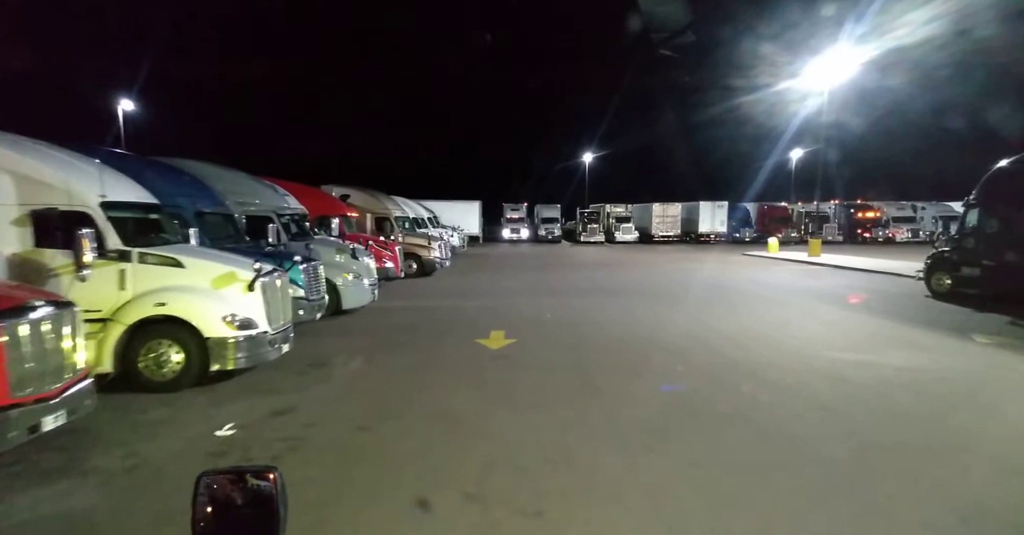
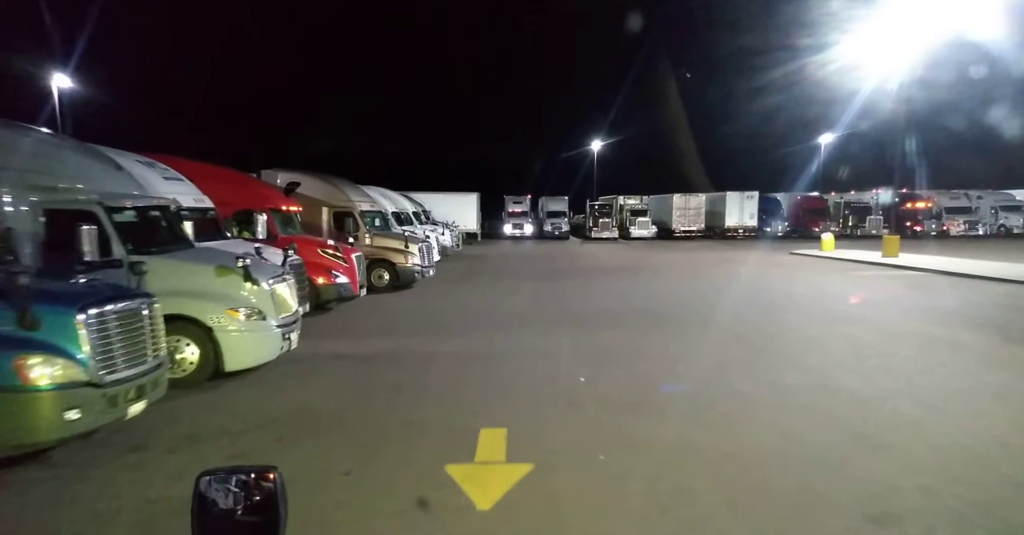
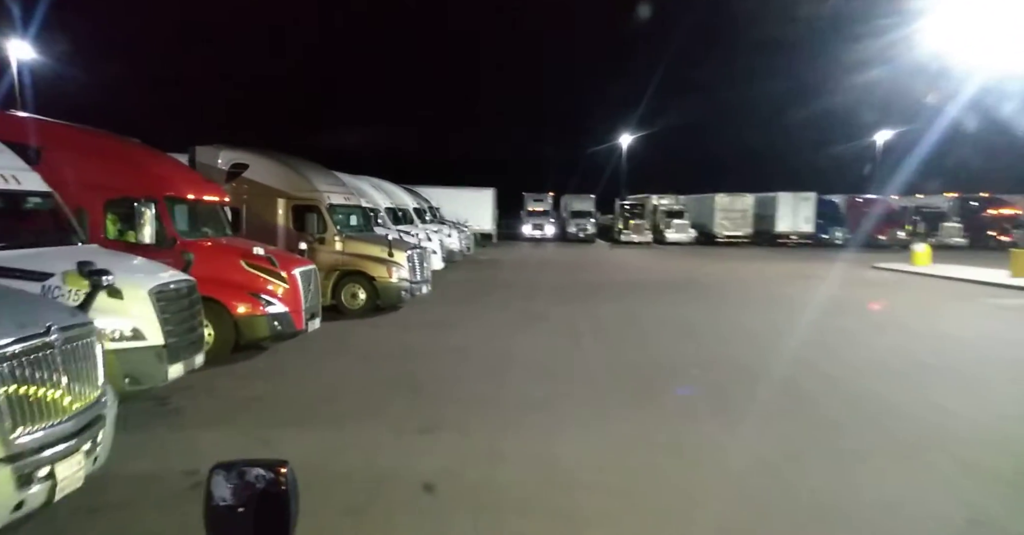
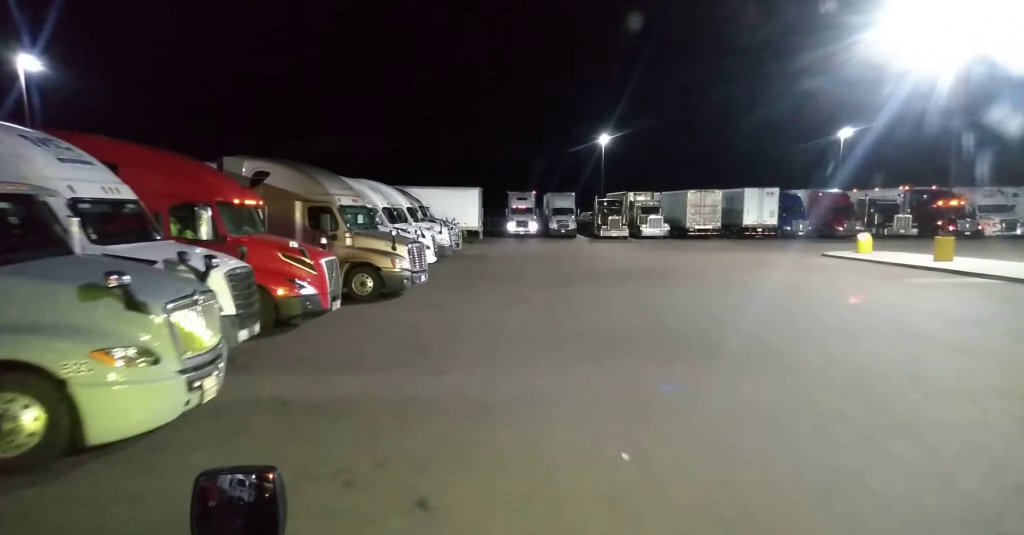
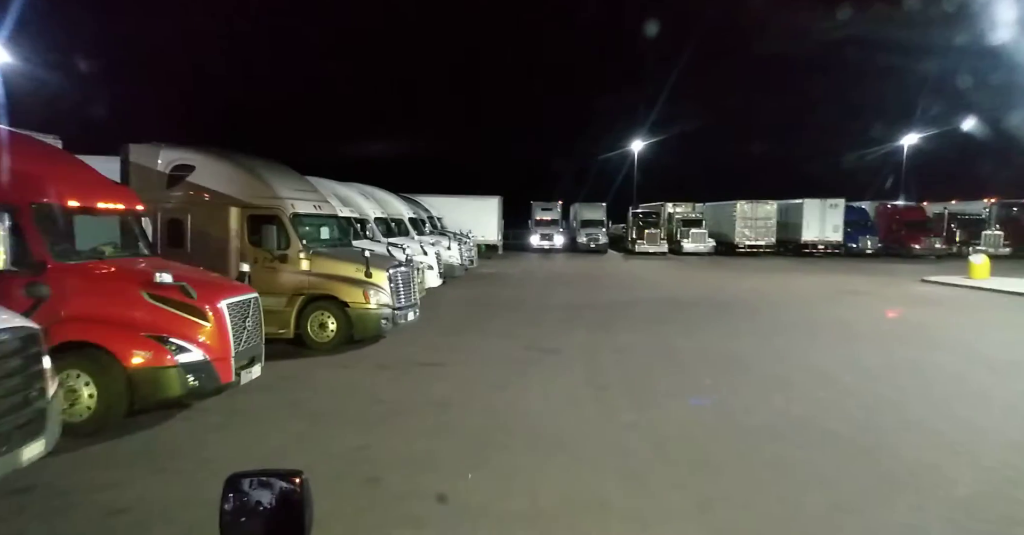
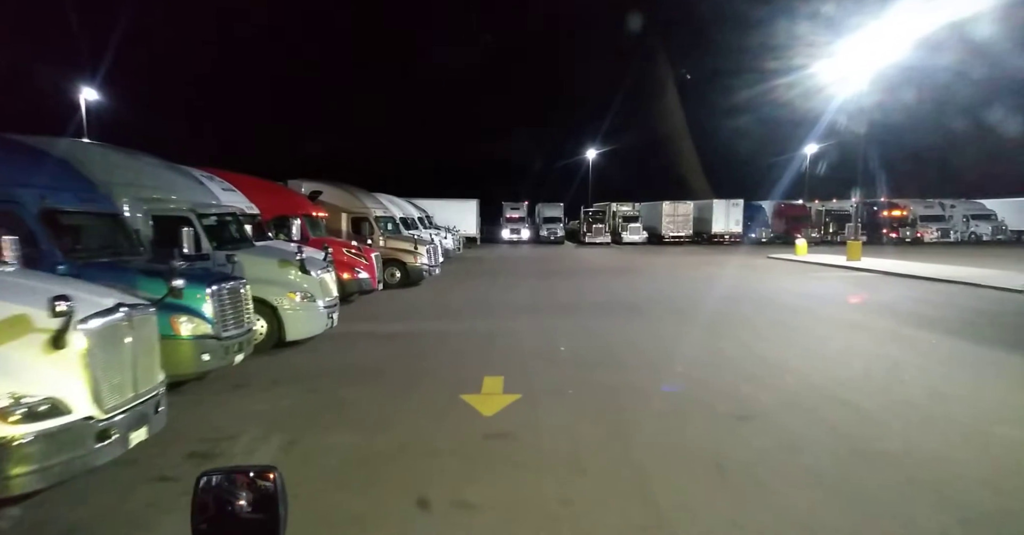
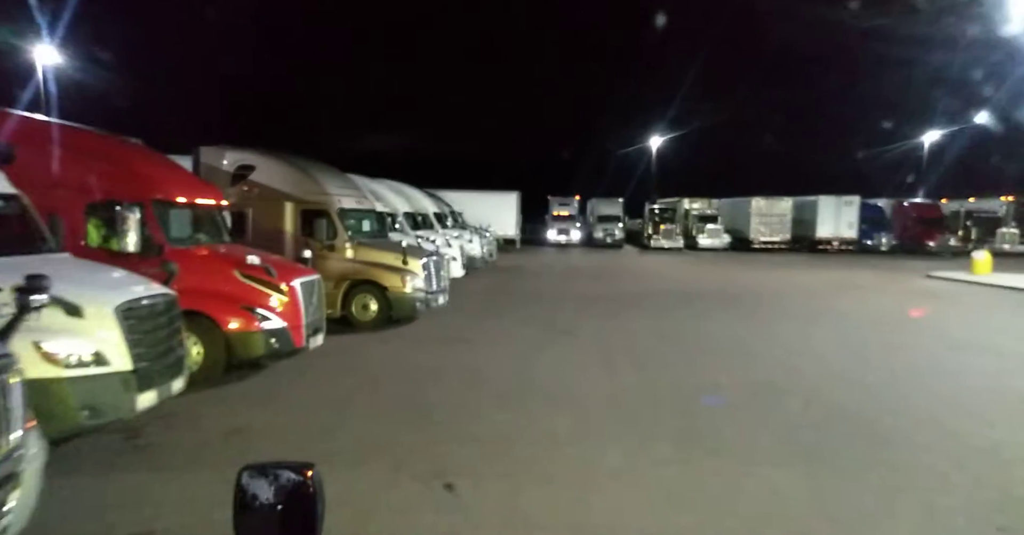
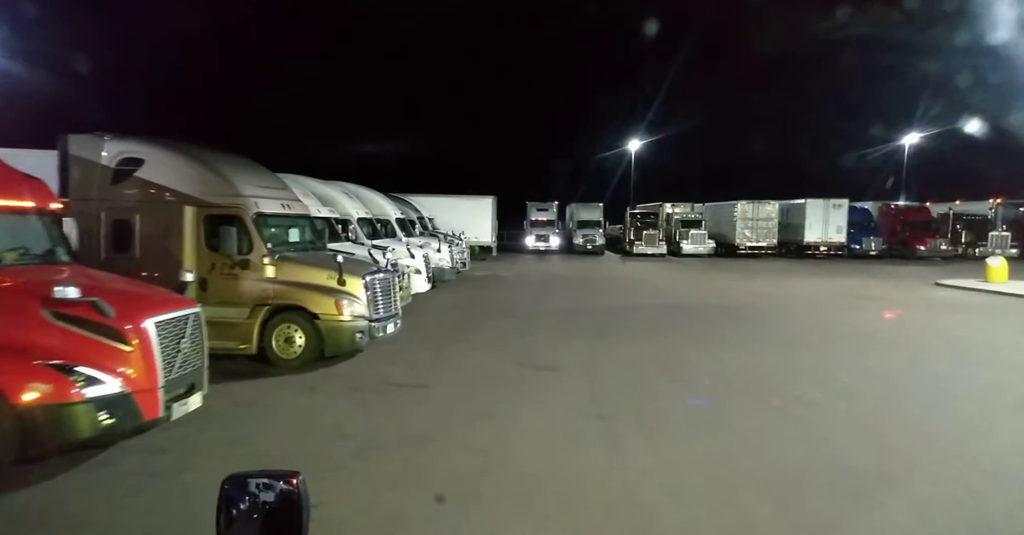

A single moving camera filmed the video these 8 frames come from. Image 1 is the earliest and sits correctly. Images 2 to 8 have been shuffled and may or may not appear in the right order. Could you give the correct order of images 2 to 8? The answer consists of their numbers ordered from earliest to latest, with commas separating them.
6, 2, 4, 3, 7, 5, 8
